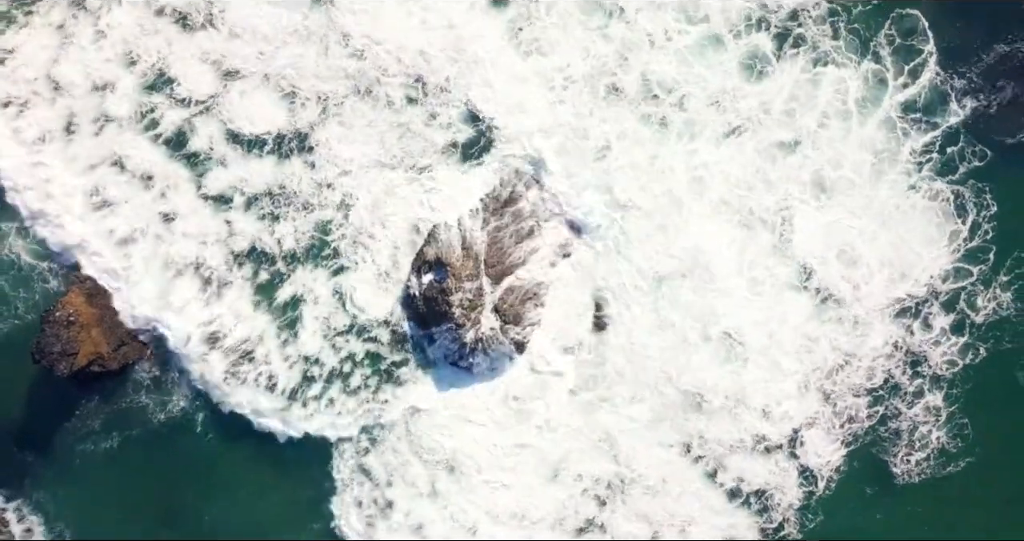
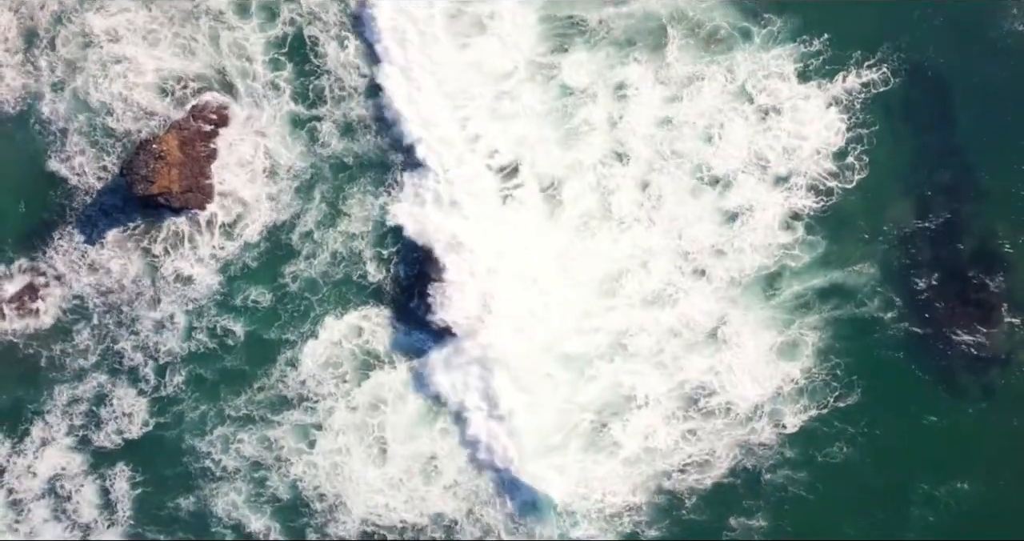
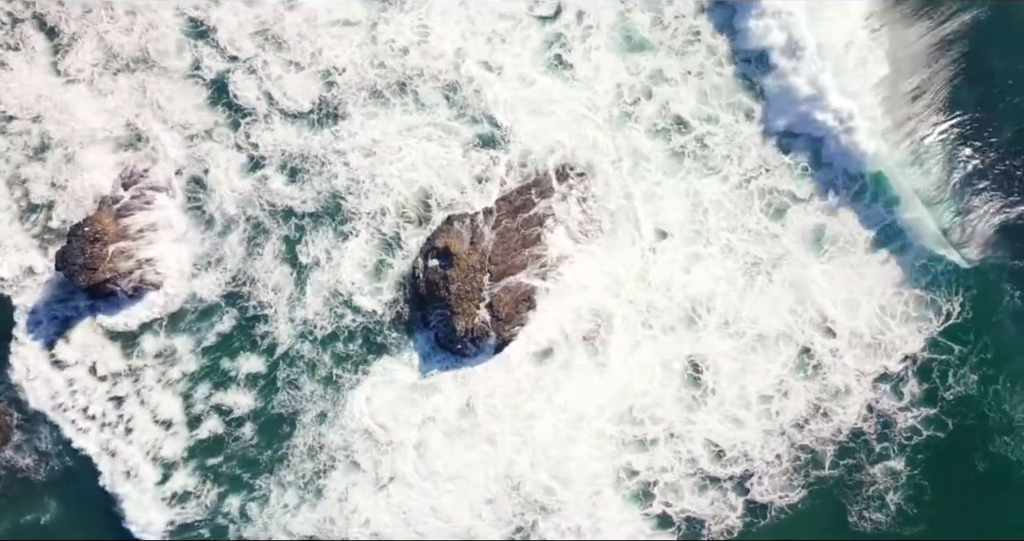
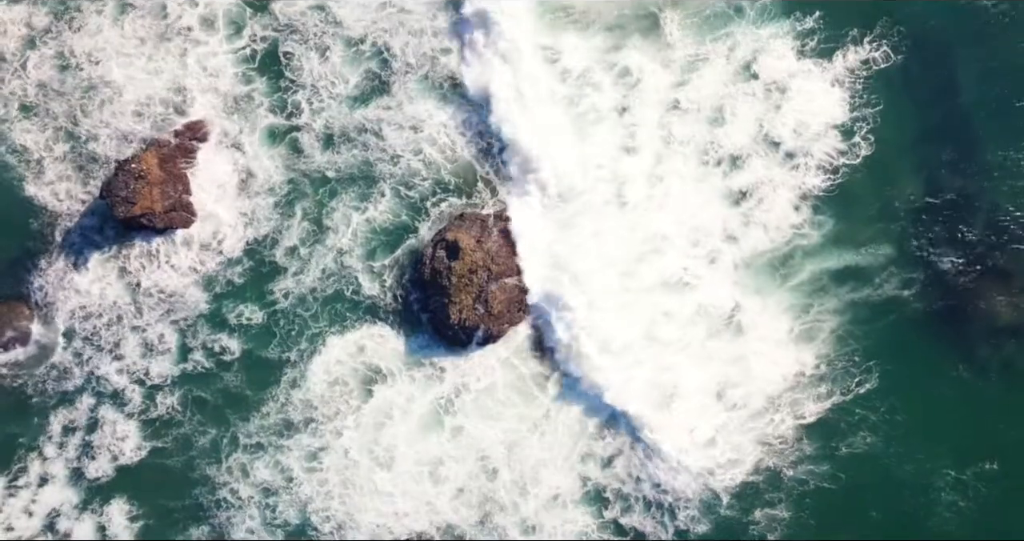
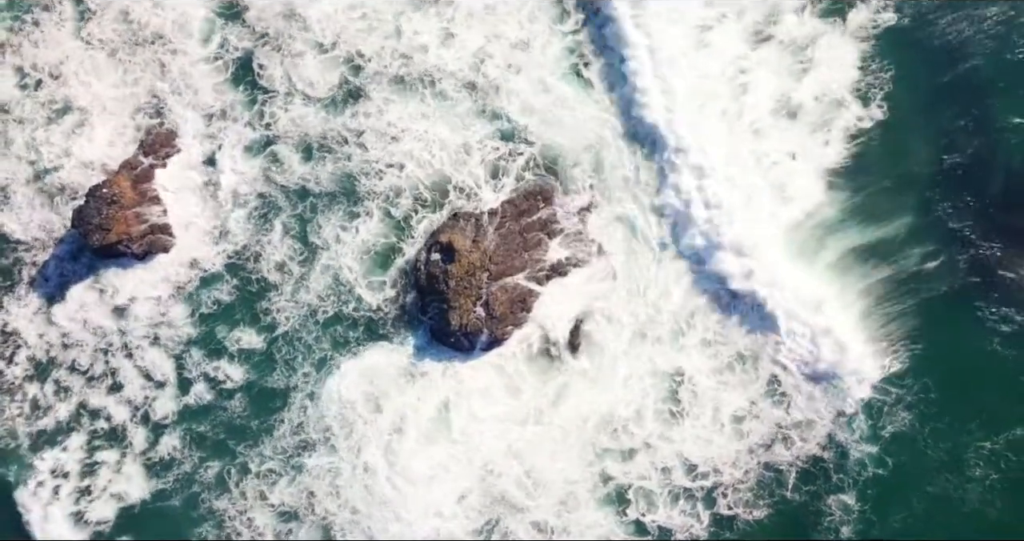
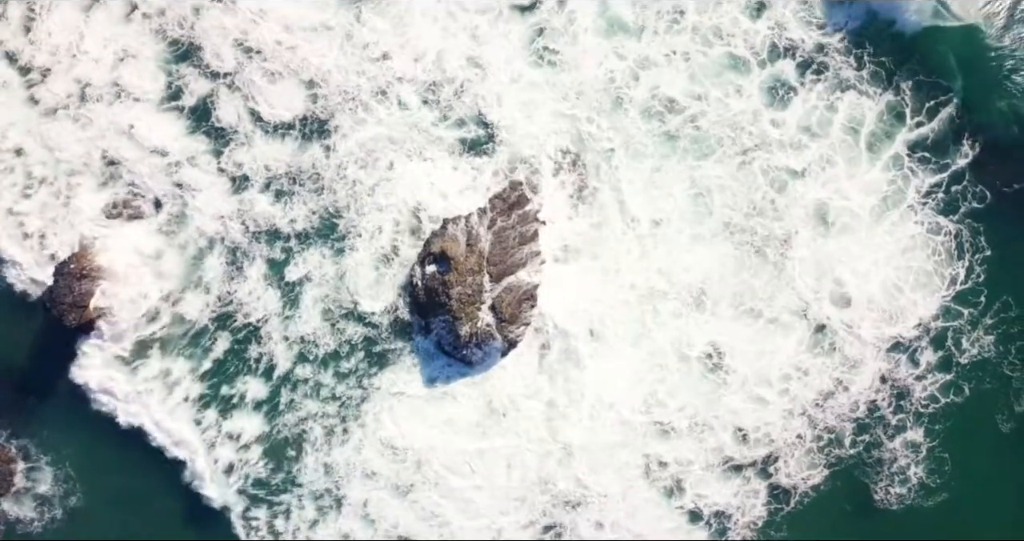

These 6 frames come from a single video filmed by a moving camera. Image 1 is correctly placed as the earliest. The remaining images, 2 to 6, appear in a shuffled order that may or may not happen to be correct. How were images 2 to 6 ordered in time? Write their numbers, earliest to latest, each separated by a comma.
6, 3, 5, 4, 2
